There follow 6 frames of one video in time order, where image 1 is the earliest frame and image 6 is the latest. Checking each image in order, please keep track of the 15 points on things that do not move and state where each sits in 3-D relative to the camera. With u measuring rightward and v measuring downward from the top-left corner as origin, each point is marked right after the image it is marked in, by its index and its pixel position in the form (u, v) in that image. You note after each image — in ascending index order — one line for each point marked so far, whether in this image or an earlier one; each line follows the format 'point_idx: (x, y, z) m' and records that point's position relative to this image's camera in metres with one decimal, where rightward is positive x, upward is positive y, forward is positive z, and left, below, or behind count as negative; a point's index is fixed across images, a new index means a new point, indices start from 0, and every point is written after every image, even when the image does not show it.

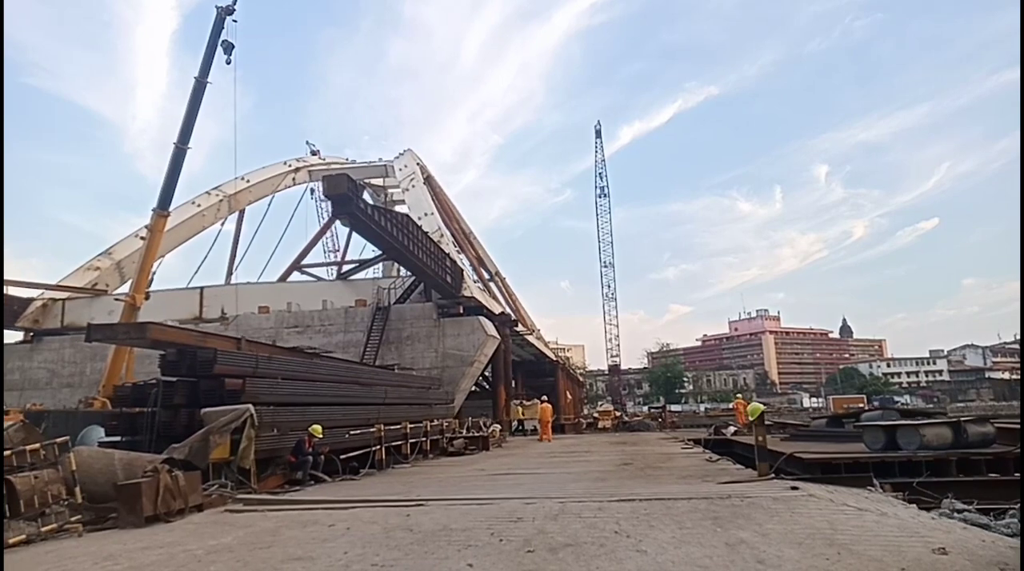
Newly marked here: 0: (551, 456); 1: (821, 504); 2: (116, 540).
0: (+0.8, -3.5, +15.4) m
1: (+2.8, -2.0, +6.8) m
2: (-3.6, -2.3, +6.9) m
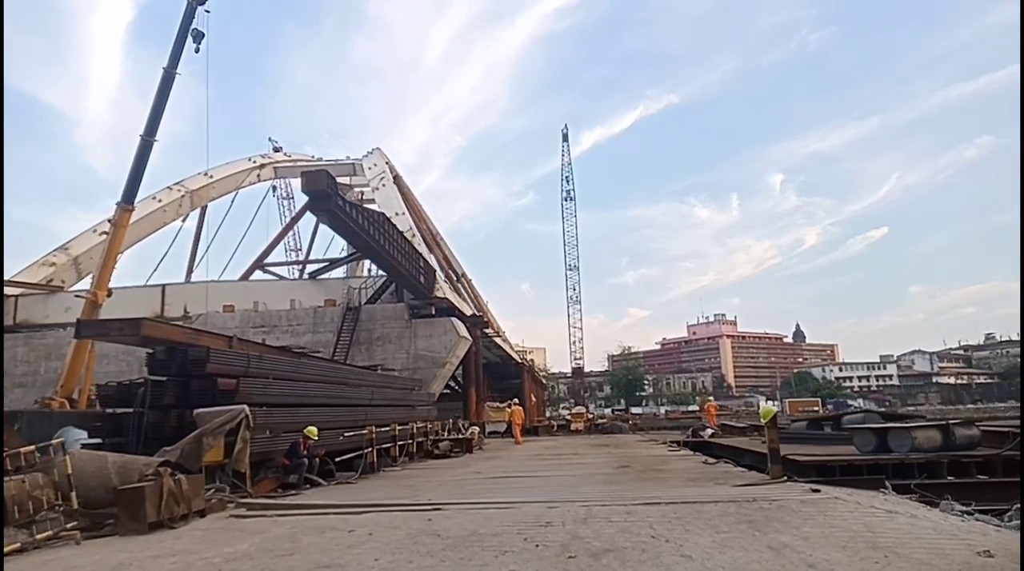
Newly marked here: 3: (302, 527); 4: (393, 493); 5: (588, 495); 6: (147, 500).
0: (+0.5, -3.5, +15.2) m
1: (+3.1, -2.0, +6.8) m
2: (-3.4, -2.3, +6.5) m
3: (-1.9, -2.2, +6.9) m
4: (-1.5, -2.6, +9.4) m
5: (+0.9, -2.3, +8.2) m
6: (-3.4, -2.0, +7.1) m
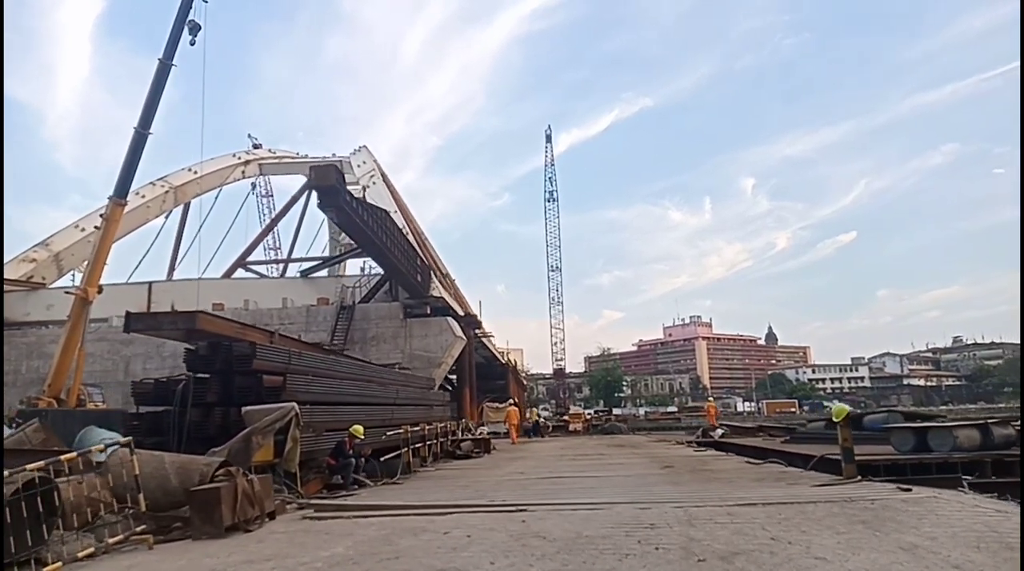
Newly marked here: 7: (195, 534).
0: (+1.1, -3.5, +15.0) m
1: (+3.9, -2.0, +6.7) m
2: (-2.5, -2.2, +6.1) m
3: (-1.0, -2.1, +6.5) m
4: (-0.7, -2.5, +9.1) m
5: (+1.7, -2.2, +8.0) m
6: (-2.6, -1.9, +6.7) m
7: (-2.8, -2.2, +6.6) m
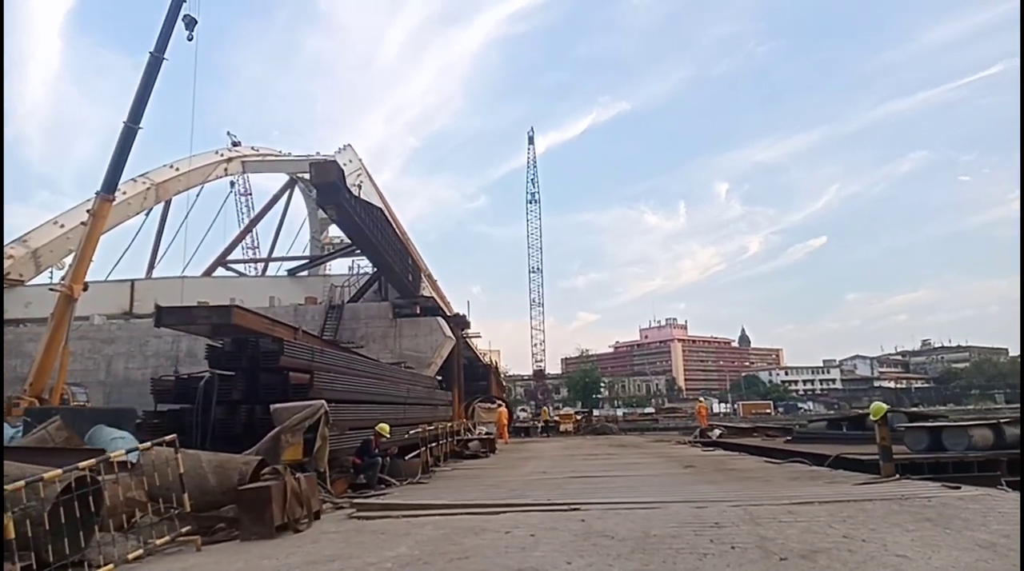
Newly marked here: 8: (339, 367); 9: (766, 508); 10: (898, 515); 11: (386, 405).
0: (+1.3, -3.4, +14.9) m
1: (+4.4, -1.9, +6.7) m
2: (-1.9, -2.1, +5.9) m
3: (-0.5, -2.1, +6.4) m
4: (-0.3, -2.5, +8.9) m
5: (+2.2, -2.2, +7.9) m
6: (-2.1, -1.9, +6.5) m
7: (-2.3, -2.1, +6.4) m
8: (-2.6, -1.2, +11.3) m
9: (+2.3, -2.0, +6.8) m
10: (+3.3, -1.9, +6.4) m
11: (-2.1, -2.0, +12.6) m
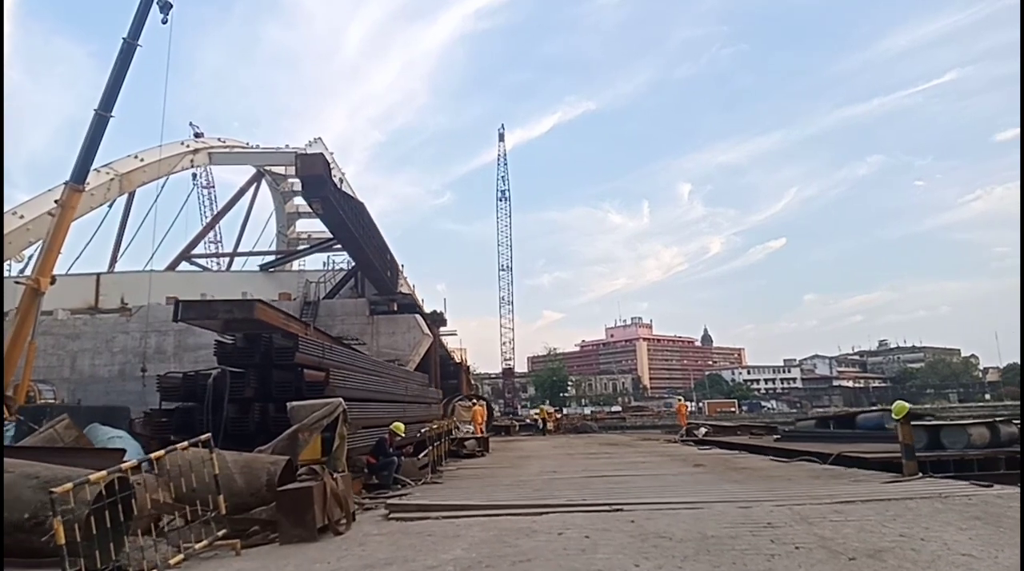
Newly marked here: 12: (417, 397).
0: (+1.3, -3.4, +14.8) m
1: (+4.8, -1.9, +6.7) m
2: (-1.5, -2.1, +5.6) m
3: (-0.1, -2.0, +6.2) m
4: (0.0, -2.4, +8.7) m
5: (+2.5, -2.2, +7.9) m
6: (-1.6, -1.8, +6.2) m
7: (-1.9, -2.1, +6.1) m
8: (-2.4, -1.2, +11.0) m
9: (+2.7, -2.0, +6.8) m
10: (+3.7, -1.9, +6.4) m
11: (-2.0, -1.9, +12.4) m
12: (-2.0, -2.3, +15.9) m
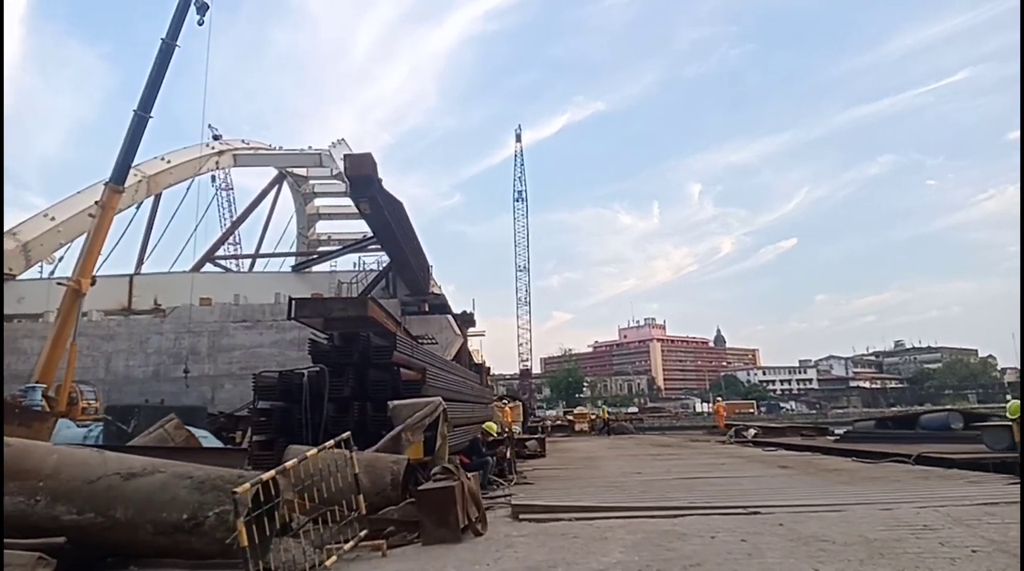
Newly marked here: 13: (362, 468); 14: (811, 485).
0: (+2.6, -3.4, +14.6) m
1: (+6.0, -1.9, +6.5) m
2: (-0.3, -2.0, +5.5) m
3: (+1.1, -2.0, +6.0) m
4: (+1.2, -2.4, +8.6) m
5: (+3.7, -2.1, +7.7) m
6: (-0.5, -1.8, +6.1) m
7: (-0.7, -2.0, +6.0) m
8: (-1.2, -1.1, +10.9) m
9: (+3.9, -2.0, +6.6) m
10: (+4.9, -1.9, +6.2) m
11: (-0.7, -1.9, +12.2) m
12: (-0.7, -2.3, +15.7) m
13: (-1.3, -1.7, +6.8) m
14: (+3.5, -2.4, +8.9) m
